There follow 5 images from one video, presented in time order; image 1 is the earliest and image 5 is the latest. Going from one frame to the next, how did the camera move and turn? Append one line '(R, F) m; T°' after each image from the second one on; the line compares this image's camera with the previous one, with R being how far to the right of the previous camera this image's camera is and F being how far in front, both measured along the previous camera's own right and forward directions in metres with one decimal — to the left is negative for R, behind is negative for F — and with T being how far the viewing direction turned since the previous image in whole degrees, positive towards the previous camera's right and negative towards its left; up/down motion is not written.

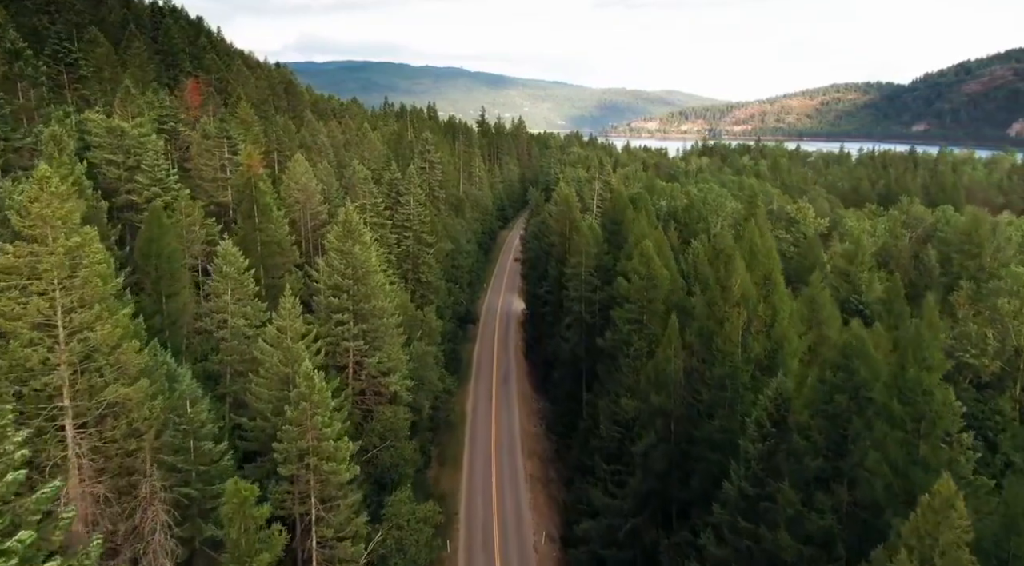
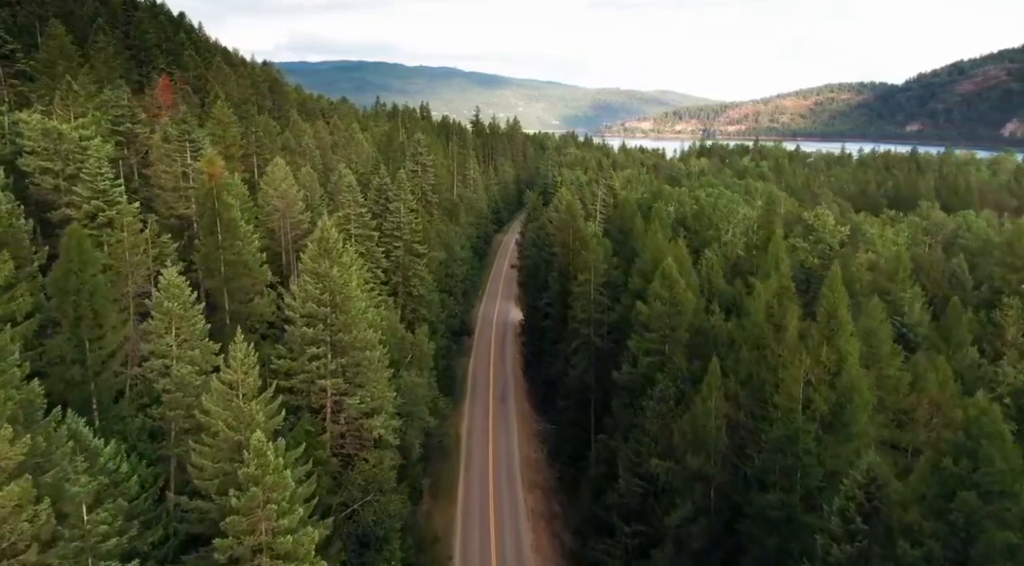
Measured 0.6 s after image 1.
(-0.4, +5.1) m; 0°
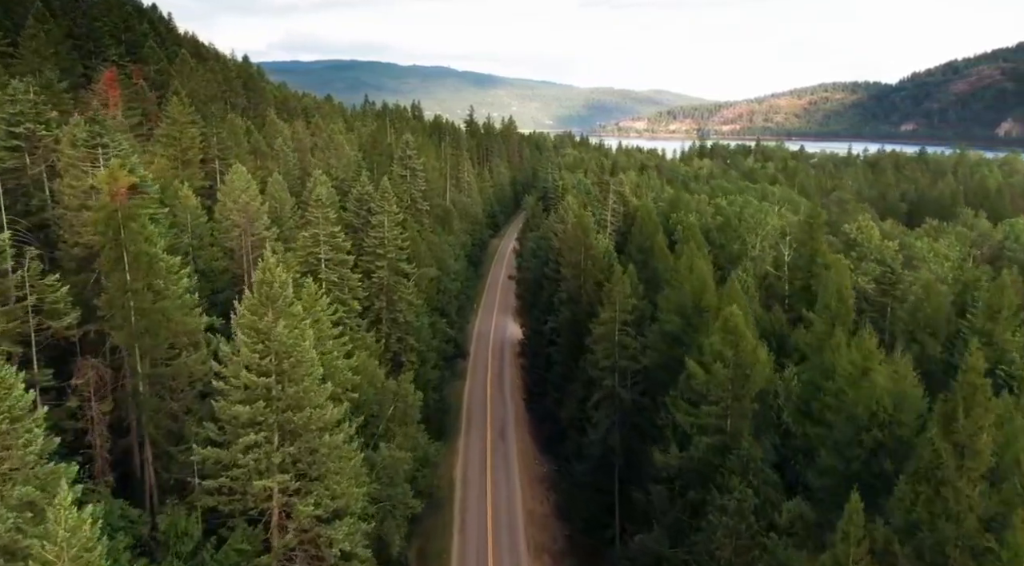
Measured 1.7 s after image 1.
(-0.6, +8.6) m; 0°
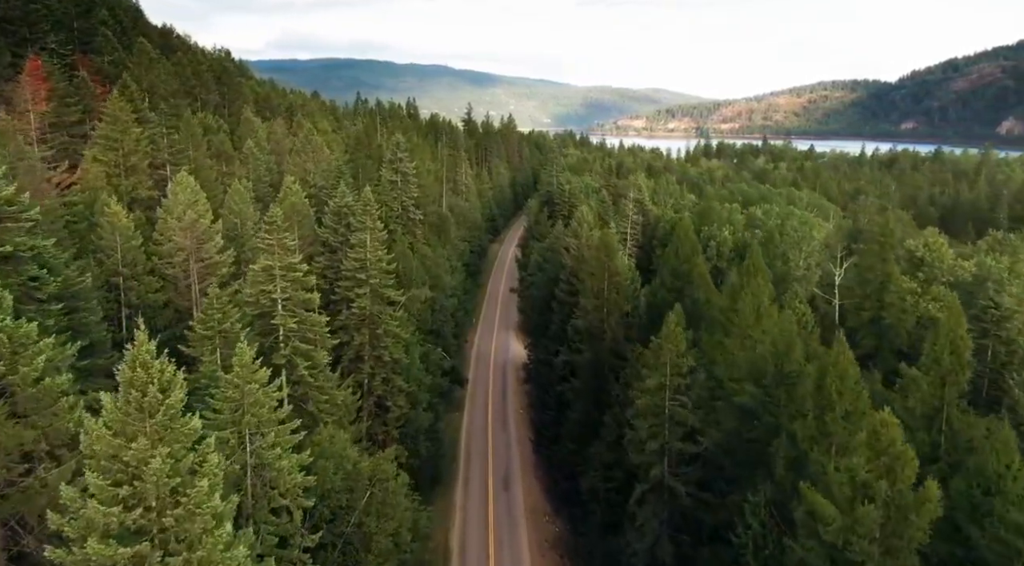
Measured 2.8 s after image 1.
(-0.6, +9.2) m; 0°
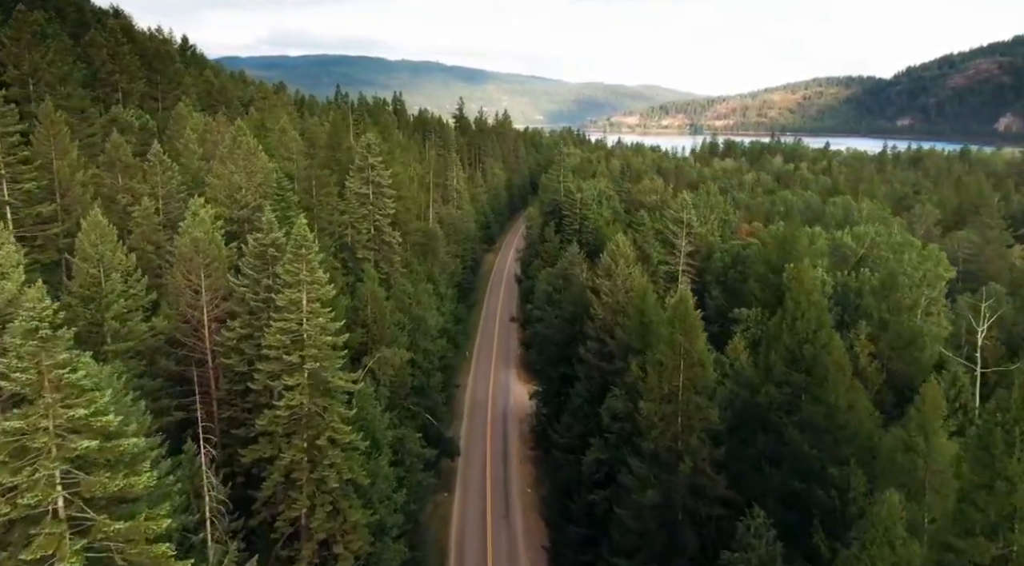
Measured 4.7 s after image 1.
(-0.9, +16.5) m; +1°
